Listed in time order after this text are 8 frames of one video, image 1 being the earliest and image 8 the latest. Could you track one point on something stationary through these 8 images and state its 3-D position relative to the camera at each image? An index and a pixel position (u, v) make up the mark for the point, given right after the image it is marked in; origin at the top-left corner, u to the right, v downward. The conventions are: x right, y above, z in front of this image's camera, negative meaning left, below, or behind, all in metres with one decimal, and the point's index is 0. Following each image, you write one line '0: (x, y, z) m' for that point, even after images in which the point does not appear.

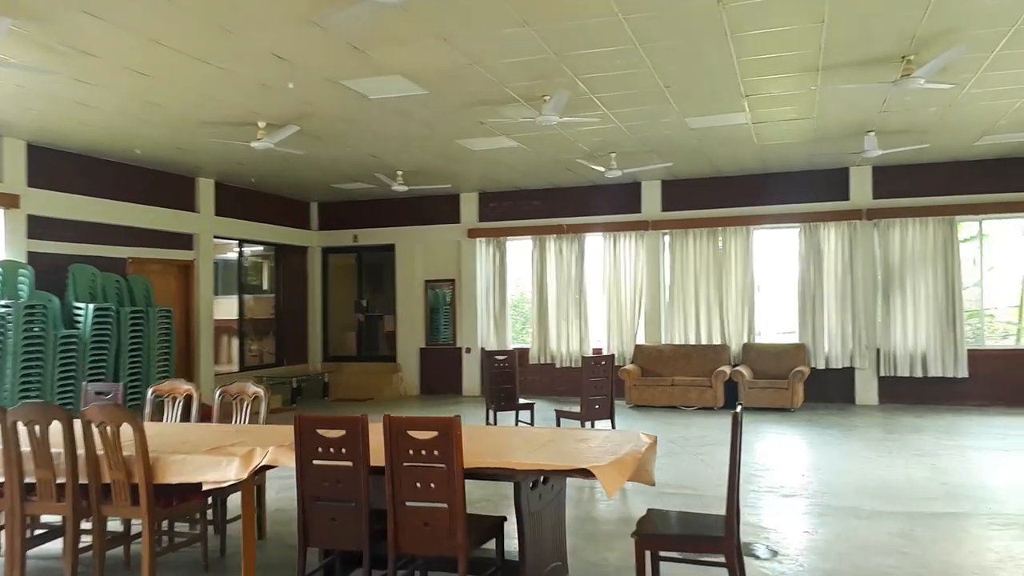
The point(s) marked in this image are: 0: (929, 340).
0: (+4.7, -0.6, +9.1) m
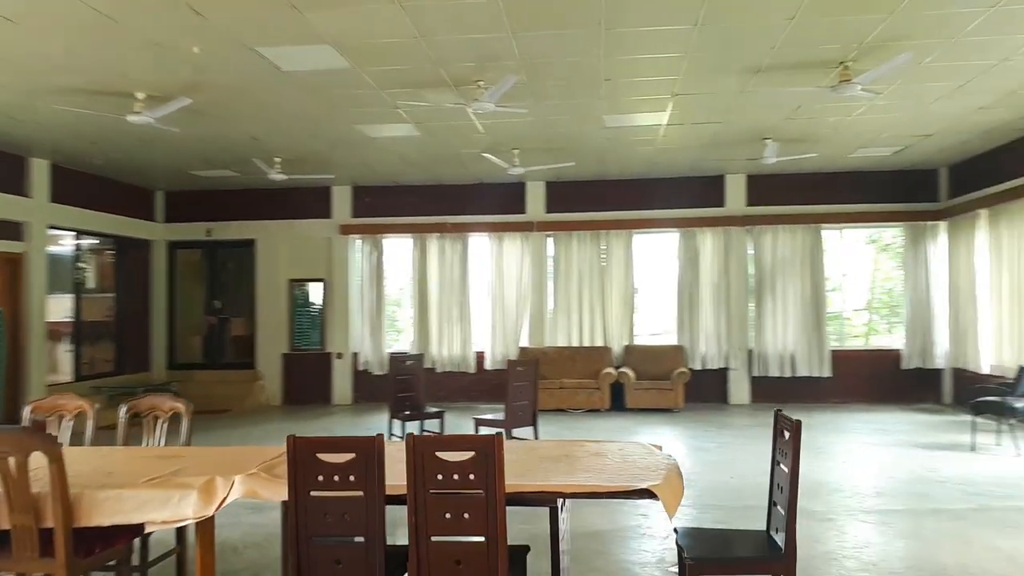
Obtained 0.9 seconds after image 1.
0: (+3.4, -0.6, +9.6) m
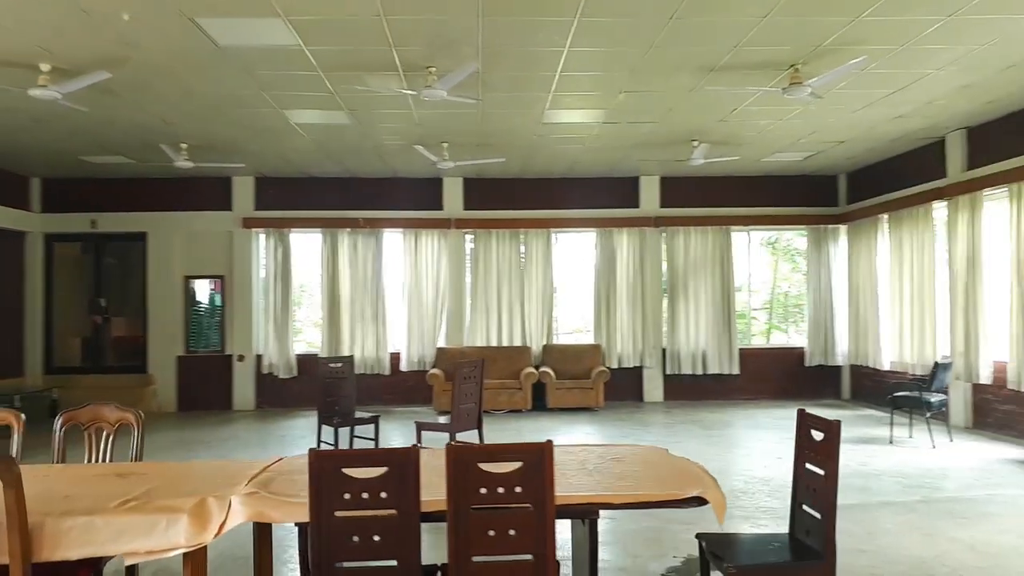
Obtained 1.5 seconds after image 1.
0: (+2.4, -0.6, +9.8) m
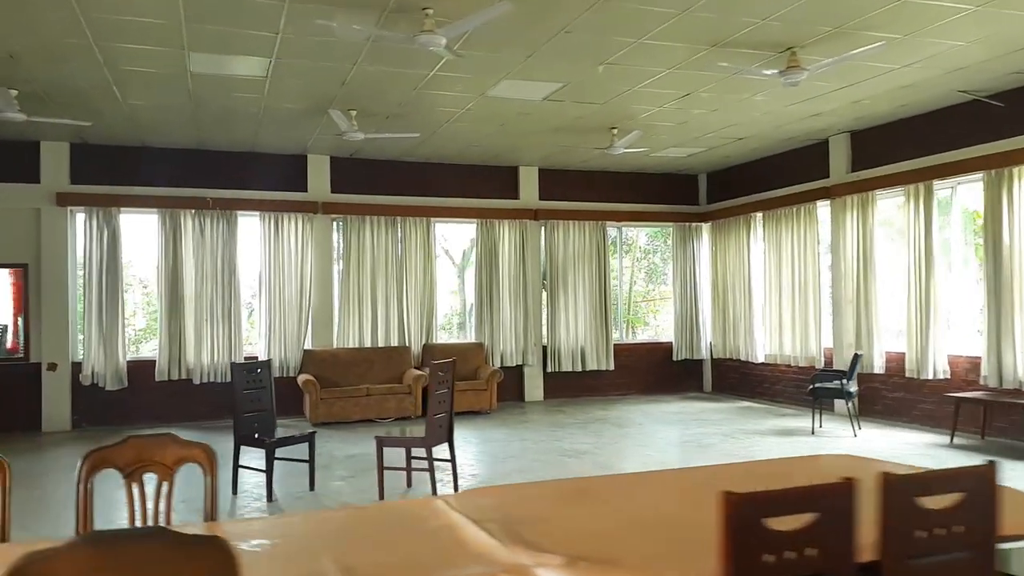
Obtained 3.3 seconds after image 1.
0: (+0.9, -0.6, +9.6) m
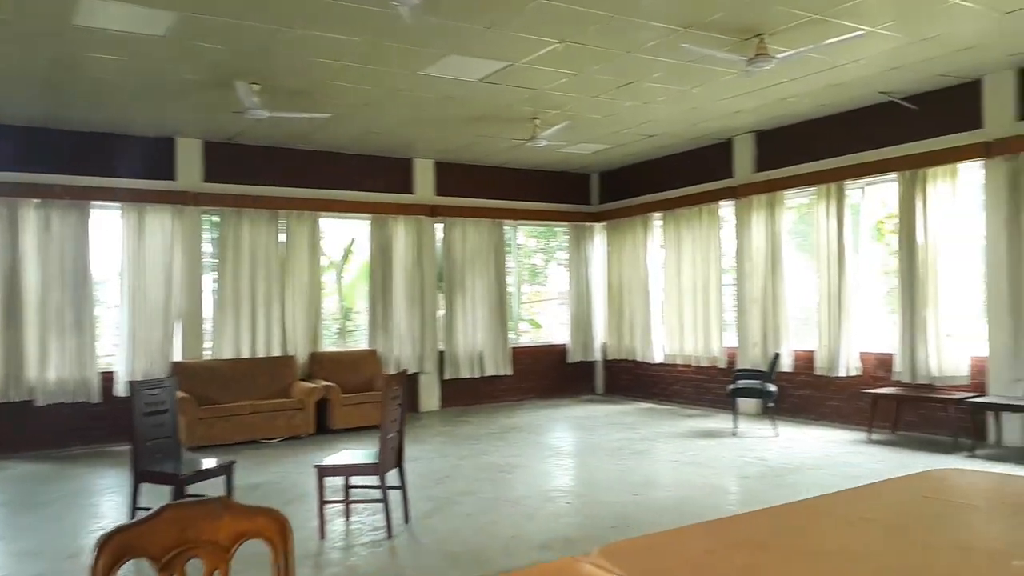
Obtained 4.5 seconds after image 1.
0: (-0.3, -0.6, +9.1) m
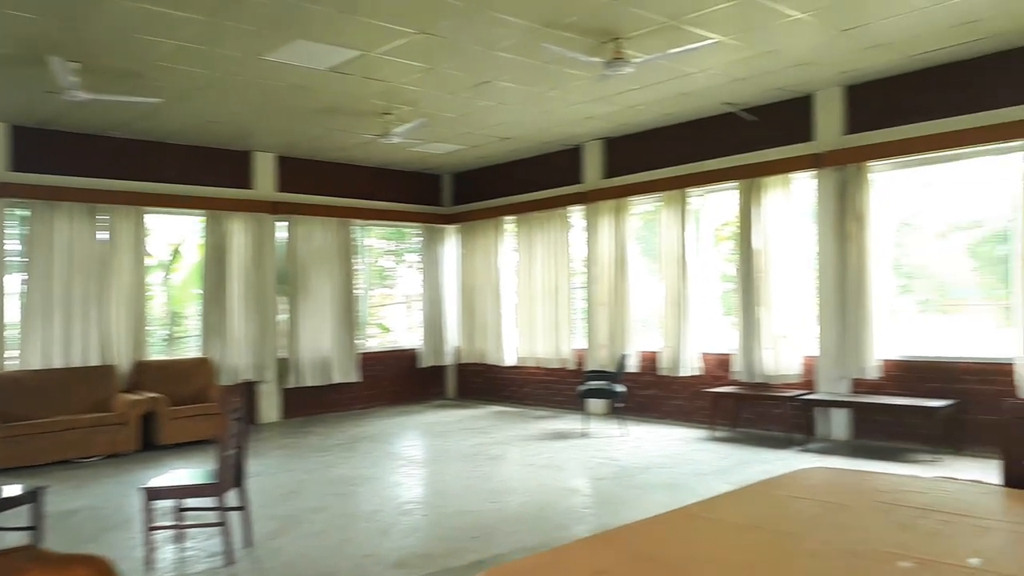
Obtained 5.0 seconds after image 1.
0: (-1.9, -0.6, +8.7) m
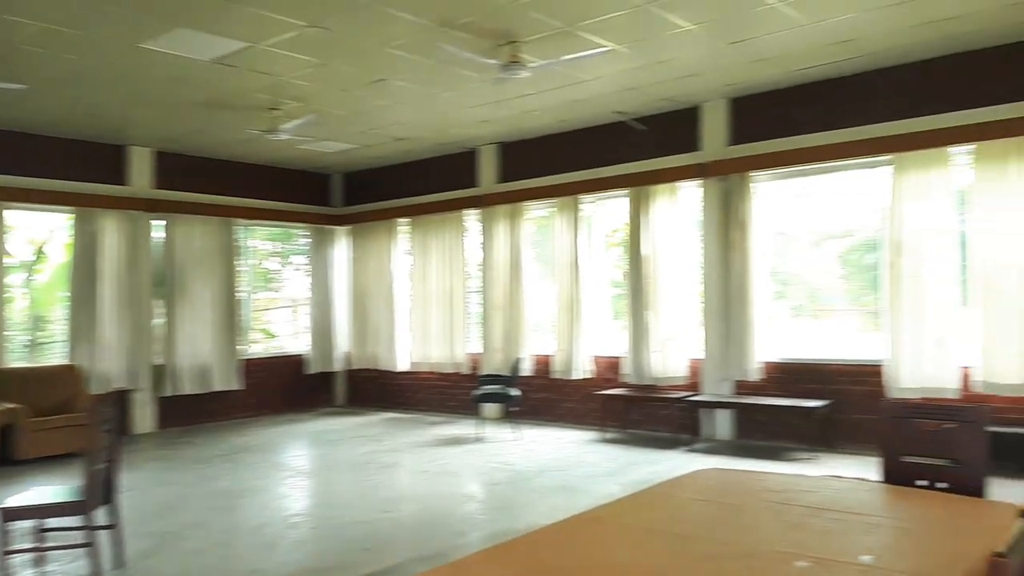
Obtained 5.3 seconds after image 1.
0: (-3.1, -0.6, +8.3) m
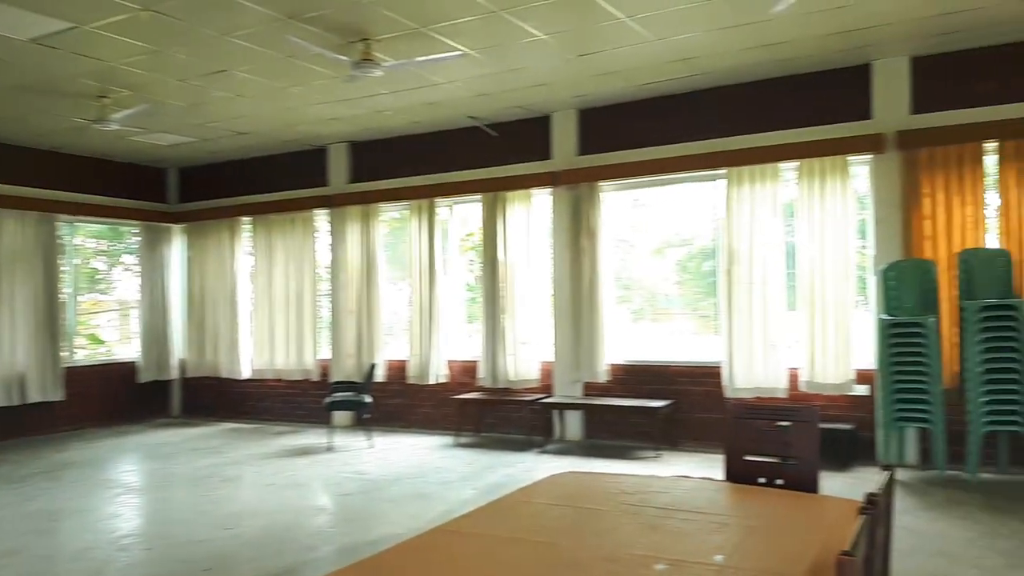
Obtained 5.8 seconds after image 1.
0: (-4.5, -0.7, +7.6) m
